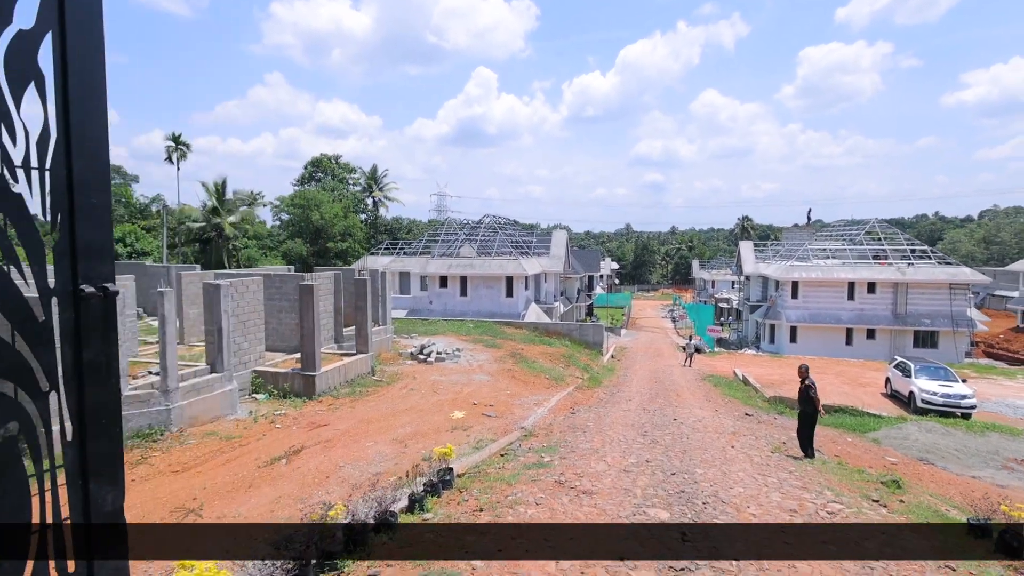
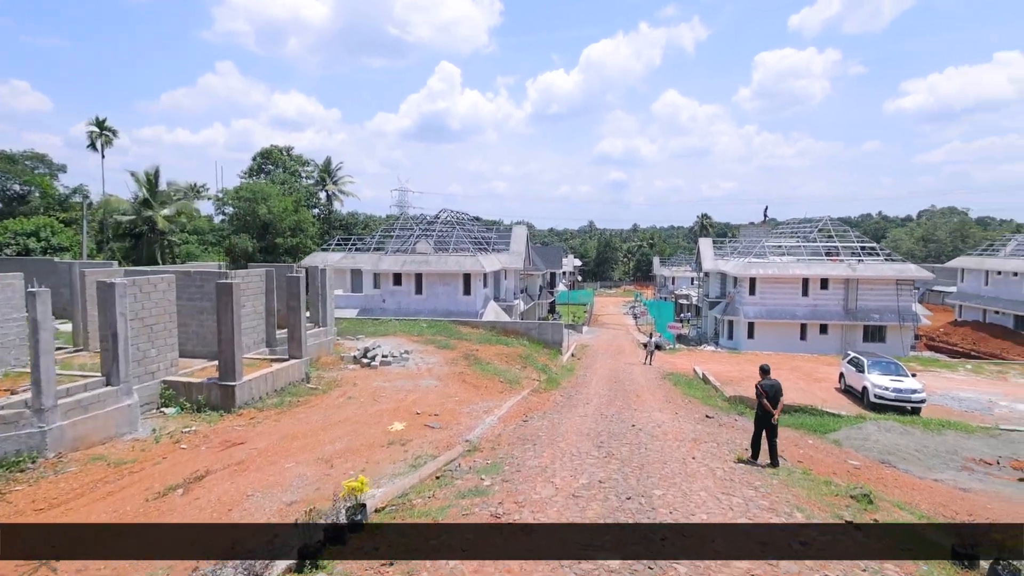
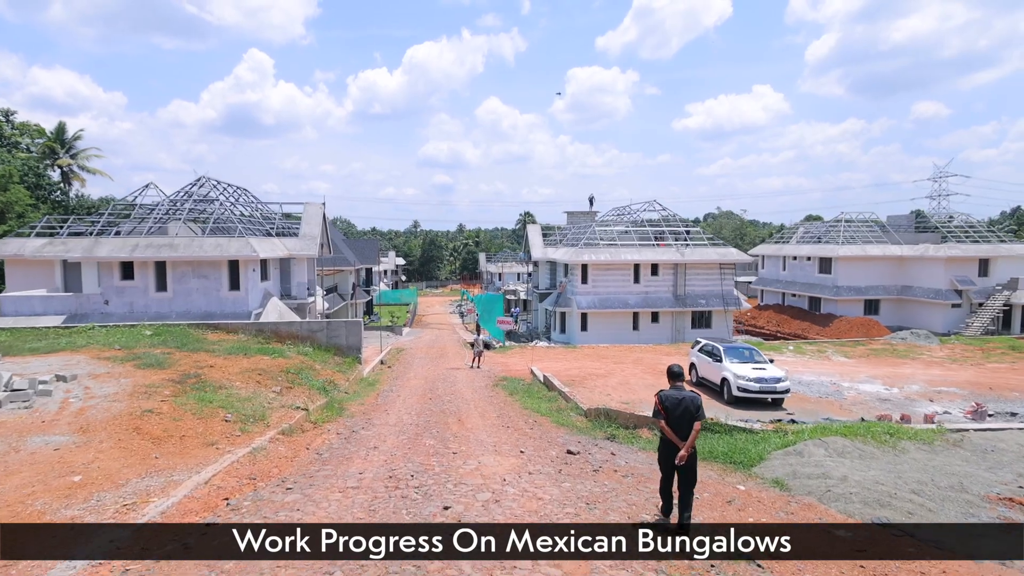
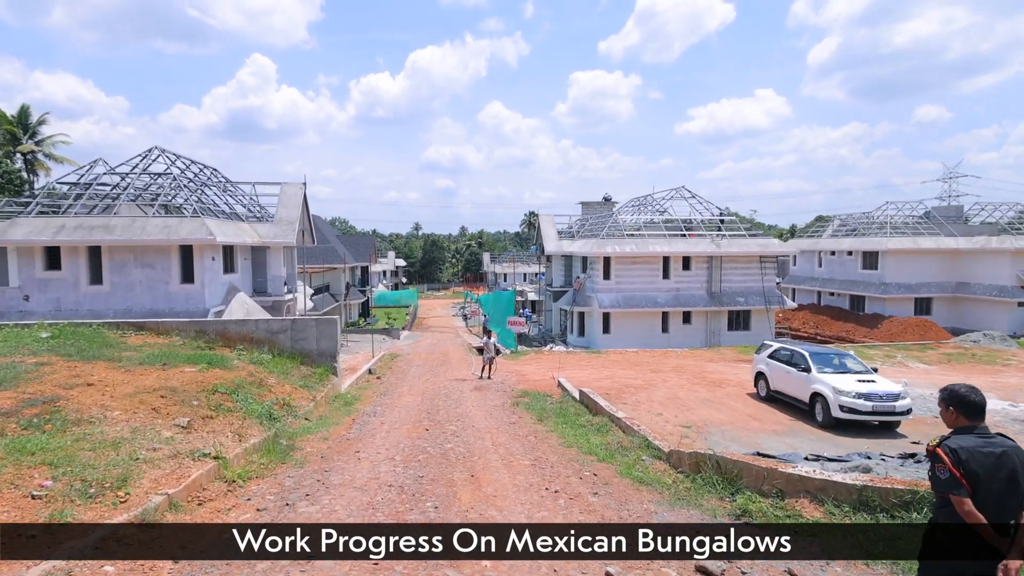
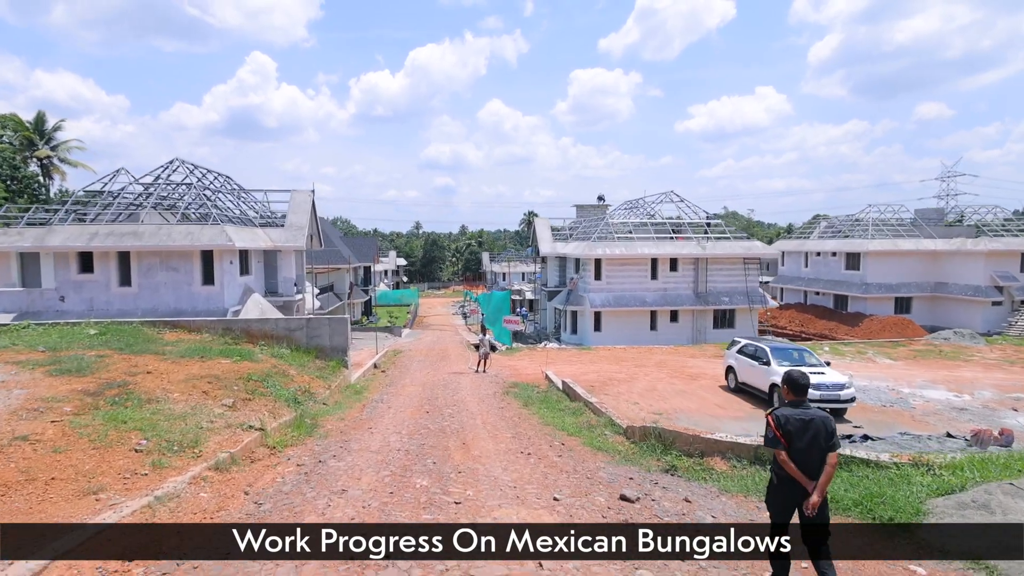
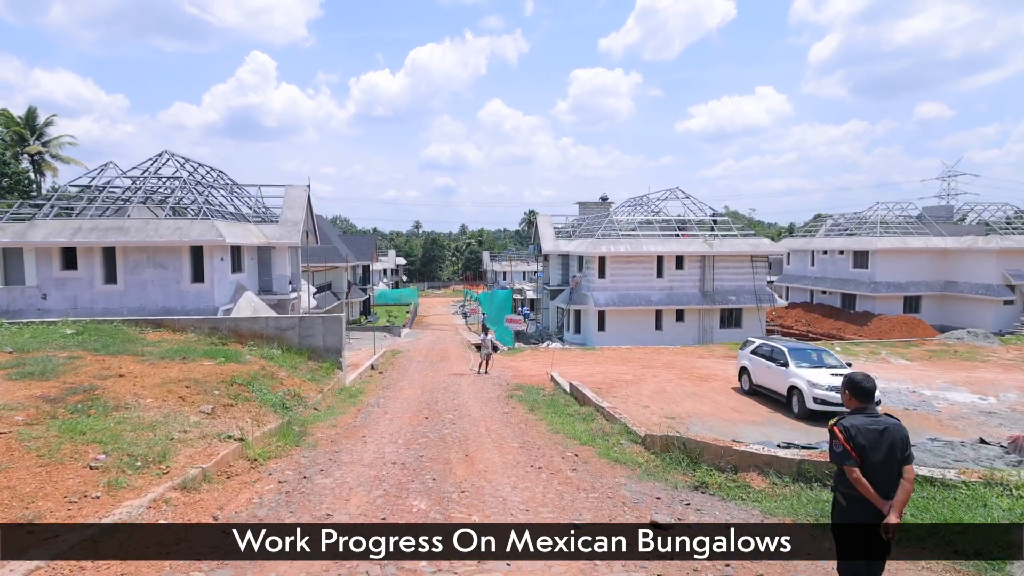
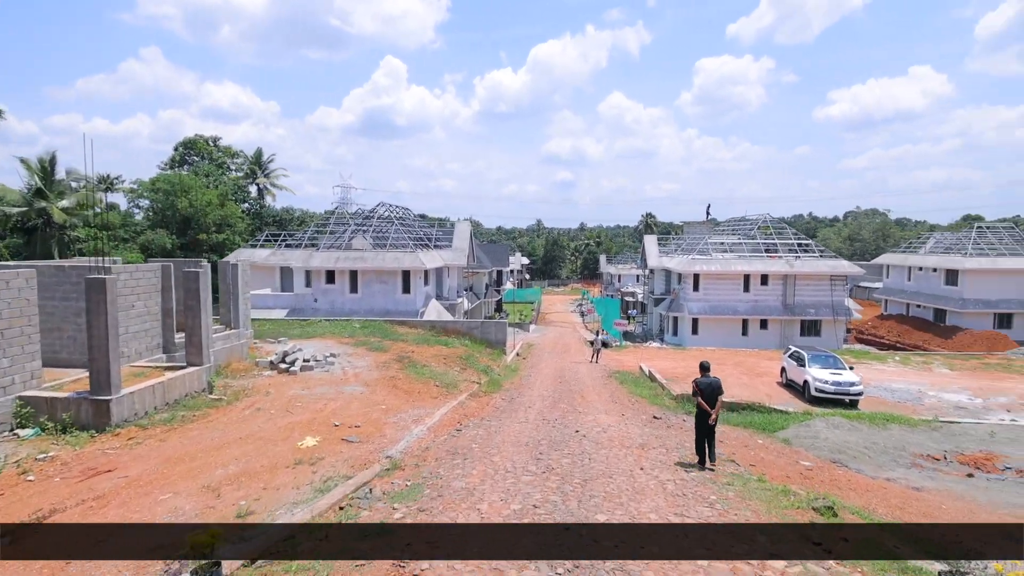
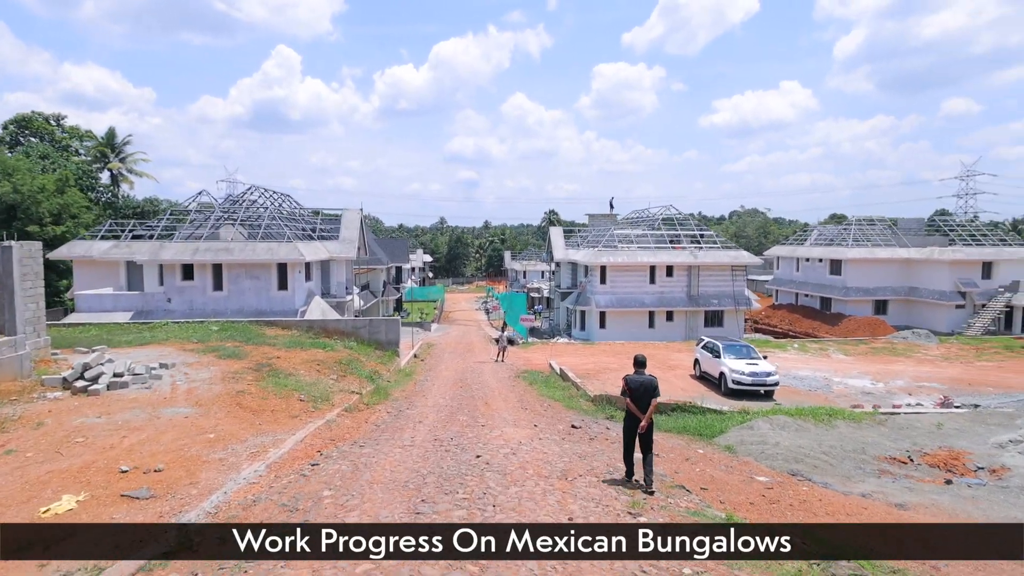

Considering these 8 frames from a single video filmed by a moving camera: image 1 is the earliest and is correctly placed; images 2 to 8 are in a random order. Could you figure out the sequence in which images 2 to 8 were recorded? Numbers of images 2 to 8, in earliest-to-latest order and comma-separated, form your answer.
2, 7, 8, 3, 5, 6, 4
